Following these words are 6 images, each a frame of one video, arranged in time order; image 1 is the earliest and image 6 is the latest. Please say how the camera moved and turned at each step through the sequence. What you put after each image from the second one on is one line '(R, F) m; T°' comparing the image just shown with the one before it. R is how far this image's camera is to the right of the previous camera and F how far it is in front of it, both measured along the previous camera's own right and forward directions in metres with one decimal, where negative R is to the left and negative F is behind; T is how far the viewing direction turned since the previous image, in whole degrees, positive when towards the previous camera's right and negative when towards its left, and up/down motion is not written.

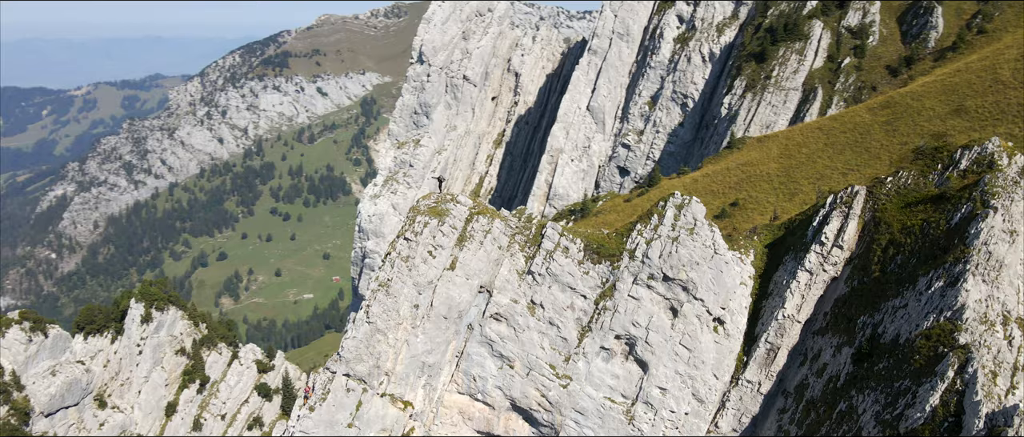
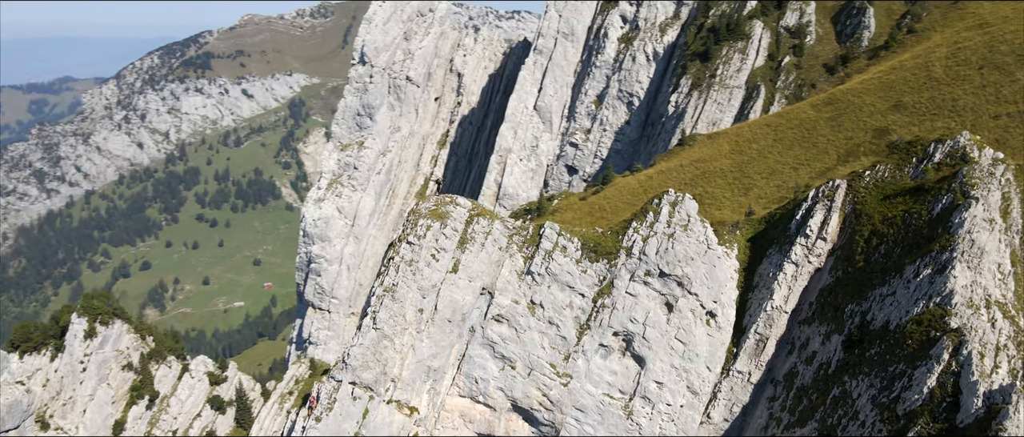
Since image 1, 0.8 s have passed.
(-4.3, +0.2) m; +5°
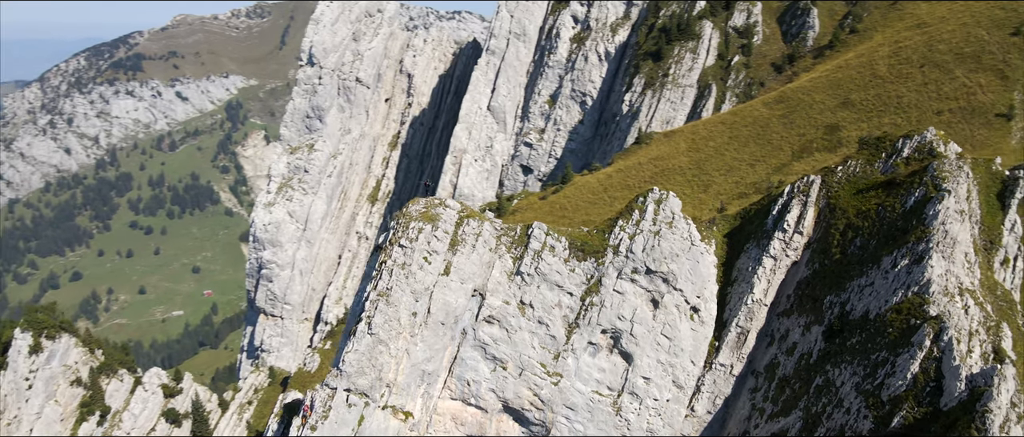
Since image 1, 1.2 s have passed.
(-2.9, +0.1) m; +4°
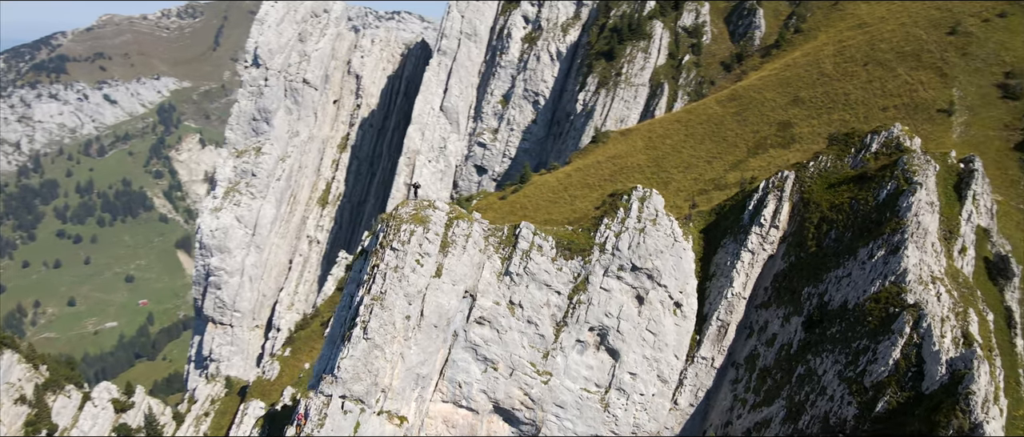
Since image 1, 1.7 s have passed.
(-2.9, +0.1) m; +4°
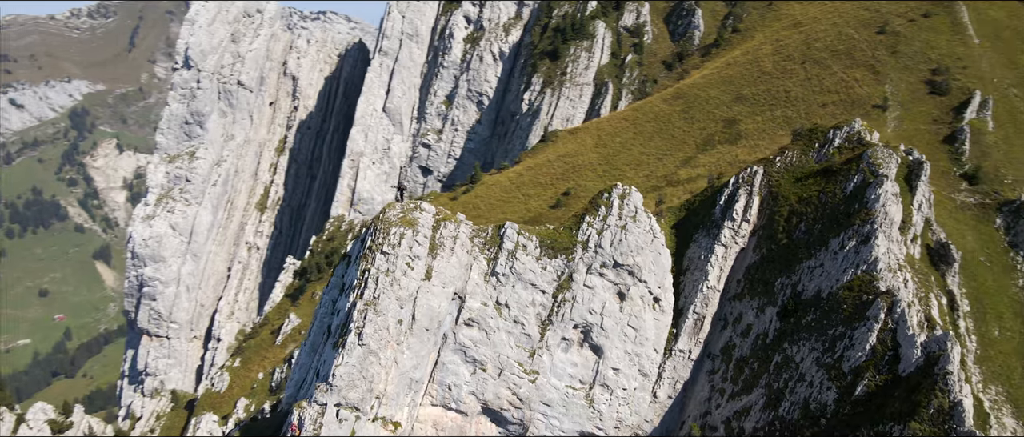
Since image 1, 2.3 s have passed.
(-3.4, +0.1) m; +5°
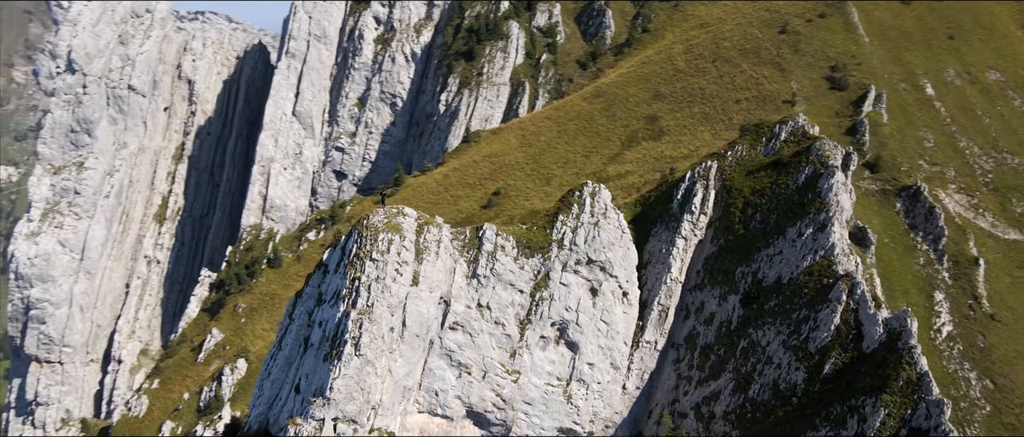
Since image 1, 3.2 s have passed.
(-5.4, +0.3) m; +8°
